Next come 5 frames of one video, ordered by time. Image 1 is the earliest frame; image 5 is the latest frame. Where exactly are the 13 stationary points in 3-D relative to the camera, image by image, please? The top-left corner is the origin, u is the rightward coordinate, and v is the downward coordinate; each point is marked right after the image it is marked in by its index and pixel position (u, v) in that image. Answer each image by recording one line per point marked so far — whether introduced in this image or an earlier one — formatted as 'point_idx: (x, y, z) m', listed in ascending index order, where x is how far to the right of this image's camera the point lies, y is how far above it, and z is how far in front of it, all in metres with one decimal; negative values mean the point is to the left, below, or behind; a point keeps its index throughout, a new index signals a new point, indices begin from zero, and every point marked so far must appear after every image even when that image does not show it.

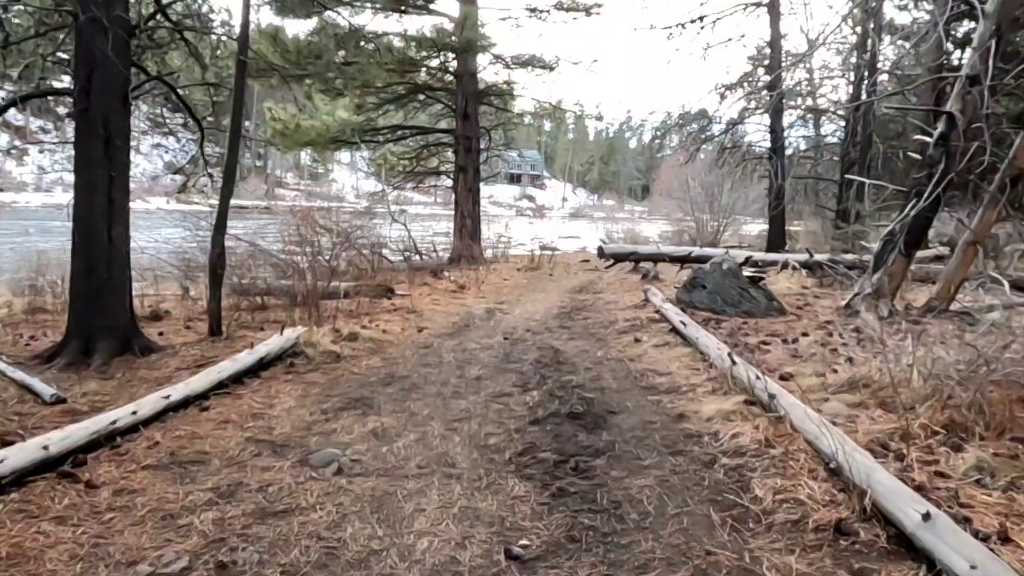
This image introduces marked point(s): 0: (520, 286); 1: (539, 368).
0: (+0.1, 0.0, +11.0) m
1: (+0.2, -0.5, +5.2) m
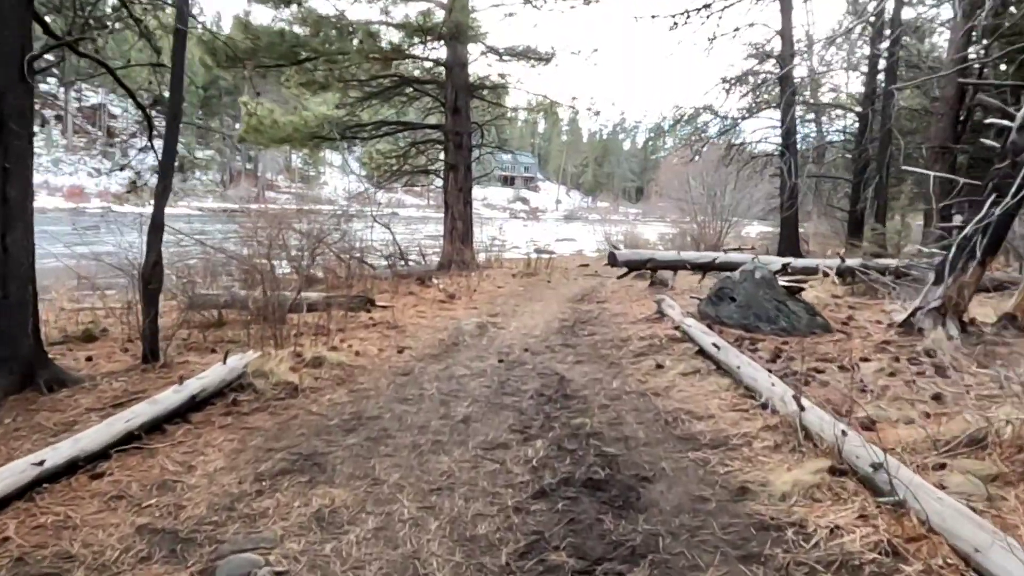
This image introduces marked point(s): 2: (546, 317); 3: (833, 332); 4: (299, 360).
0: (0.0, -0.1, +10.0) m
1: (+0.2, -0.6, +4.2) m
2: (+0.4, -0.3, +8.1) m
3: (+2.3, -0.3, +5.4) m
4: (-1.4, -0.5, +5.1) m
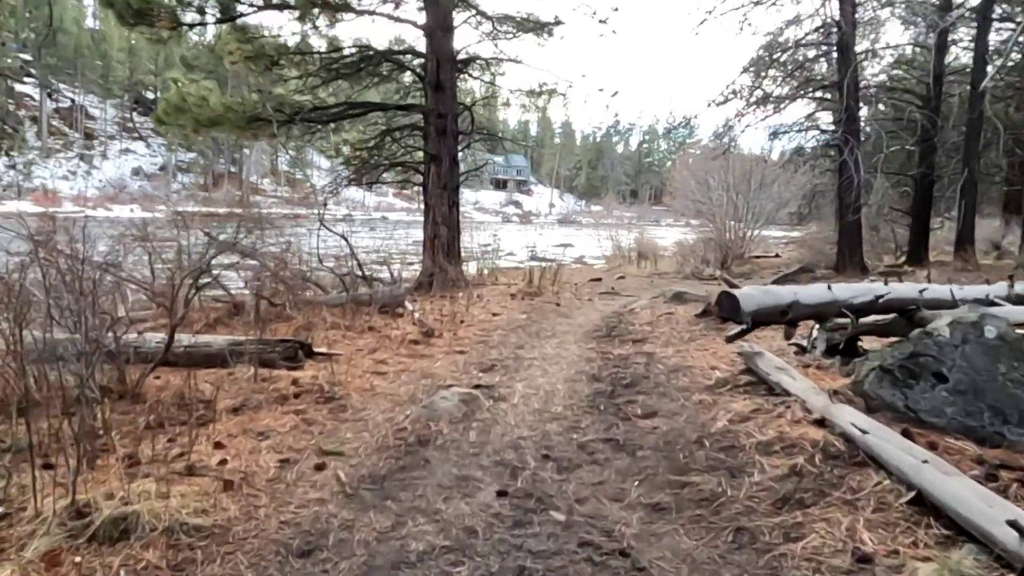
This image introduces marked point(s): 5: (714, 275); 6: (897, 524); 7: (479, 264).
0: (0.0, -0.4, +7.3) m
1: (+0.2, -0.9, +1.5) m
2: (+0.4, -0.6, +5.4) m
3: (+2.3, -0.6, +2.7) m
4: (-1.4, -0.8, +2.4) m
5: (+3.7, +0.2, +14.1) m
6: (+1.2, -0.7, +2.3) m
7: (-0.5, +0.4, +12.5) m
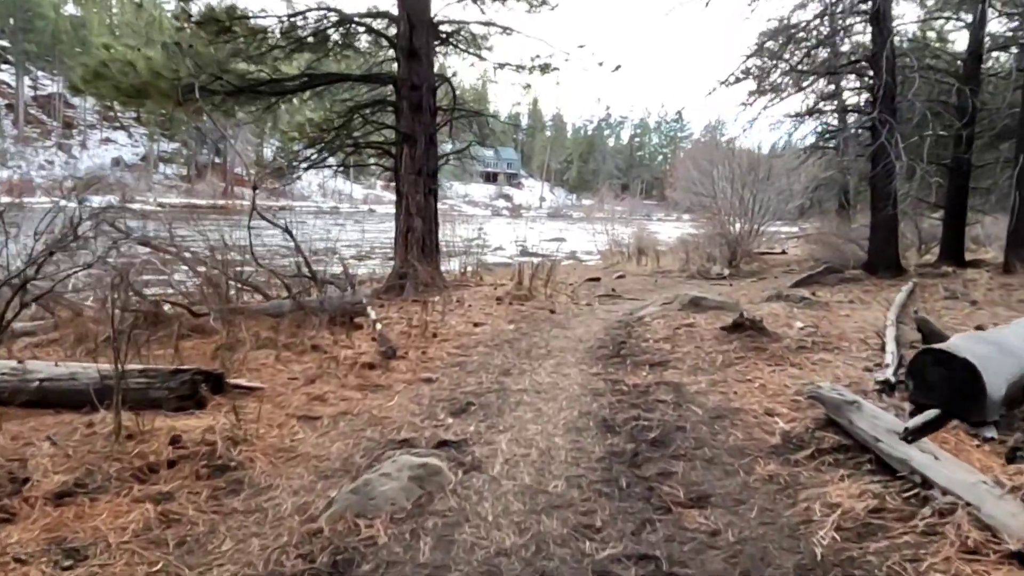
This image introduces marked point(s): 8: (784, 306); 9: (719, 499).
0: (-0.1, -0.4, +5.9) m
1: (+0.2, -1.0, +0.1) m
2: (+0.3, -0.7, +4.0) m
3: (+2.2, -0.7, +1.3) m
4: (-1.4, -0.8, +1.0) m
5: (+3.5, +0.2, +12.7) m
6: (+1.1, -0.8, +0.9) m
7: (-0.7, +0.4, +11.1) m
8: (+2.7, -0.2, +7.6) m
9: (+0.7, -0.7, +2.7) m
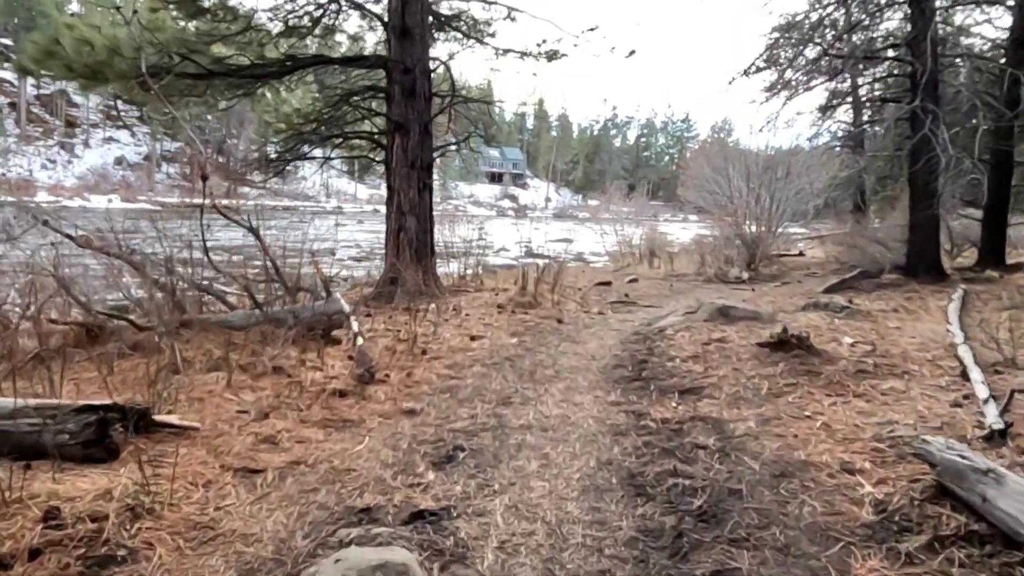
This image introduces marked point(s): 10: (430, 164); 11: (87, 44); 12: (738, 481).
0: (-0.1, -0.5, +5.0) m
1: (+0.2, -1.1, -0.7) m
2: (+0.3, -0.7, +3.1) m
3: (+2.2, -0.7, +0.5) m
4: (-1.5, -0.9, +0.1) m
5: (+3.6, +0.2, +11.9) m
6: (+1.1, -0.9, +0.1) m
7: (-0.7, +0.3, +10.2) m
8: (+2.7, -0.2, +6.7) m
9: (+0.7, -0.8, +1.8) m
10: (-0.8, +1.3, +7.9) m
11: (-3.7, +2.1, +6.8) m
12: (+0.8, -0.7, +2.8) m
